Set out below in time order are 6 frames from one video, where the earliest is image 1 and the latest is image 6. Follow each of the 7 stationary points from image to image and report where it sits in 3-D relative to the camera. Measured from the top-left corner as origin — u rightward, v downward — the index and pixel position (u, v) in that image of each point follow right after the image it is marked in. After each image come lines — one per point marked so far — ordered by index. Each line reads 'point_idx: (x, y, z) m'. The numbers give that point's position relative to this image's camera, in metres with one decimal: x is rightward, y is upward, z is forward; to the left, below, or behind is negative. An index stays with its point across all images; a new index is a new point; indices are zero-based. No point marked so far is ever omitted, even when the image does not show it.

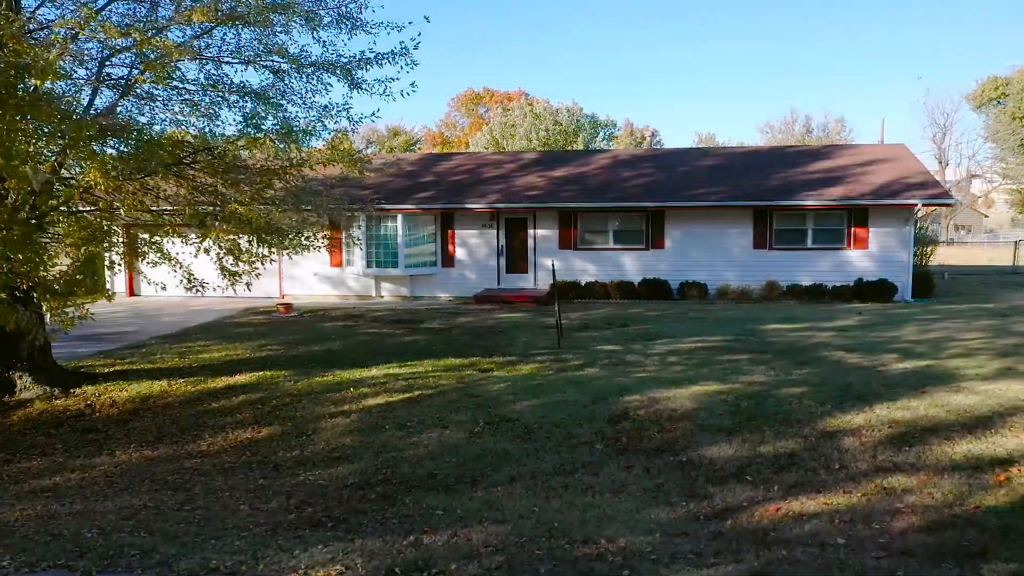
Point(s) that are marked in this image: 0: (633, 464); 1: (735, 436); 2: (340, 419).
0: (+0.9, -1.4, +6.2) m
1: (+1.8, -1.2, +6.7) m
2: (-1.6, -1.2, +7.4) m
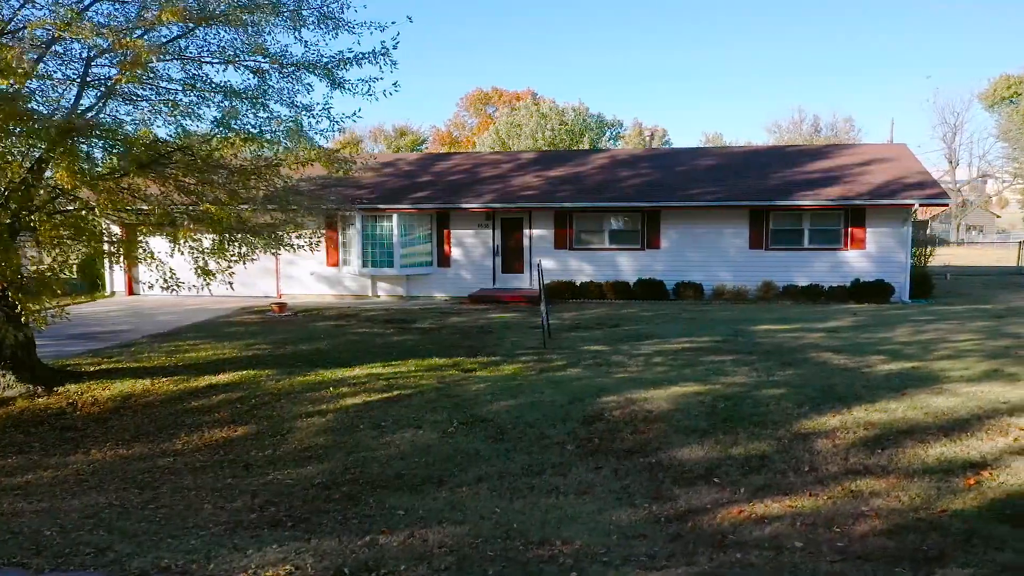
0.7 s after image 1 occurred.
0: (+0.7, -1.4, +6.2) m
1: (+1.6, -1.2, +6.7) m
2: (-1.8, -1.2, +7.4) m
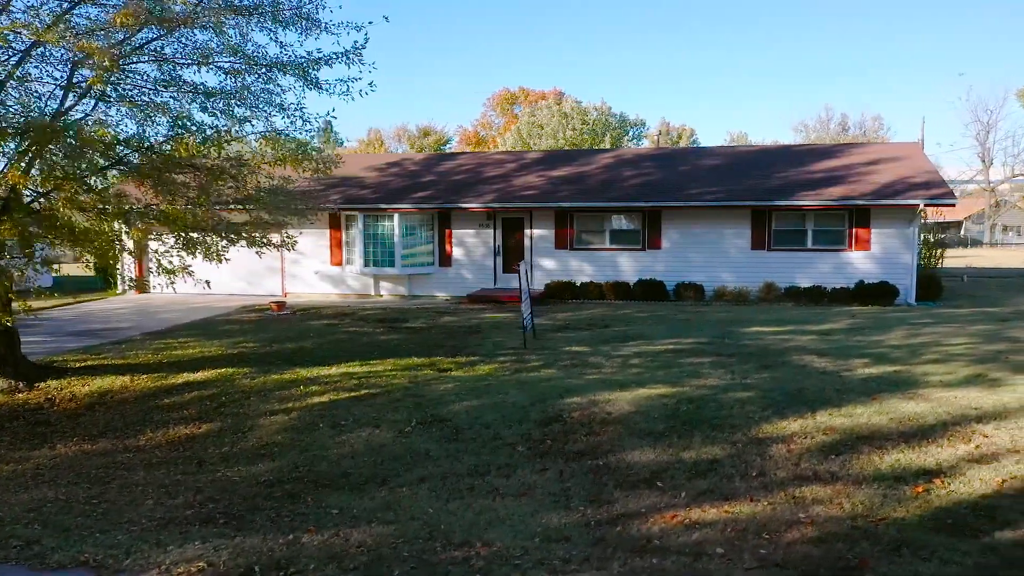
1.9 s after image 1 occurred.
0: (+0.3, -1.4, +6.1) m
1: (+1.2, -1.3, +6.6) m
2: (-2.2, -1.2, +7.5) m
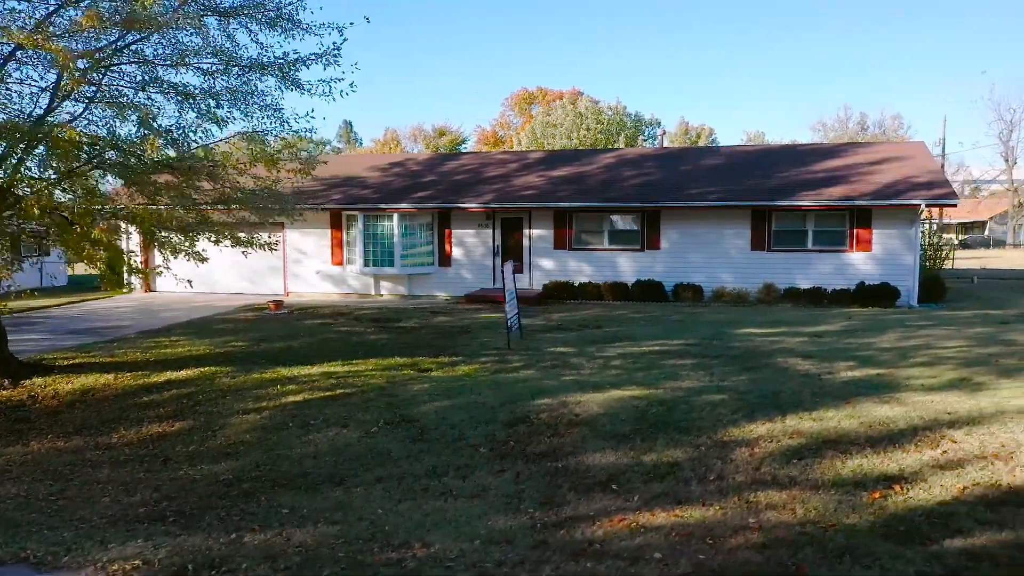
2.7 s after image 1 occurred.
0: (0.0, -1.4, +6.1) m
1: (+0.9, -1.3, +6.5) m
2: (-2.5, -1.2, +7.6) m
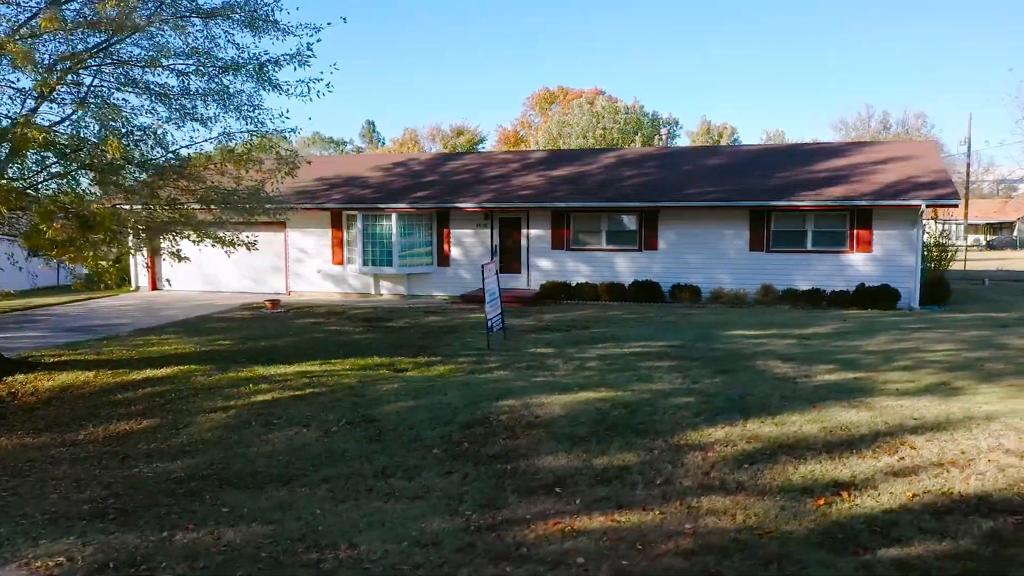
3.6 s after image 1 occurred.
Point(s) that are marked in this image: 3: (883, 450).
0: (-0.4, -1.4, +6.1) m
1: (+0.5, -1.3, +6.5) m
2: (-2.8, -1.2, +7.6) m
3: (+2.8, -1.2, +6.1) m
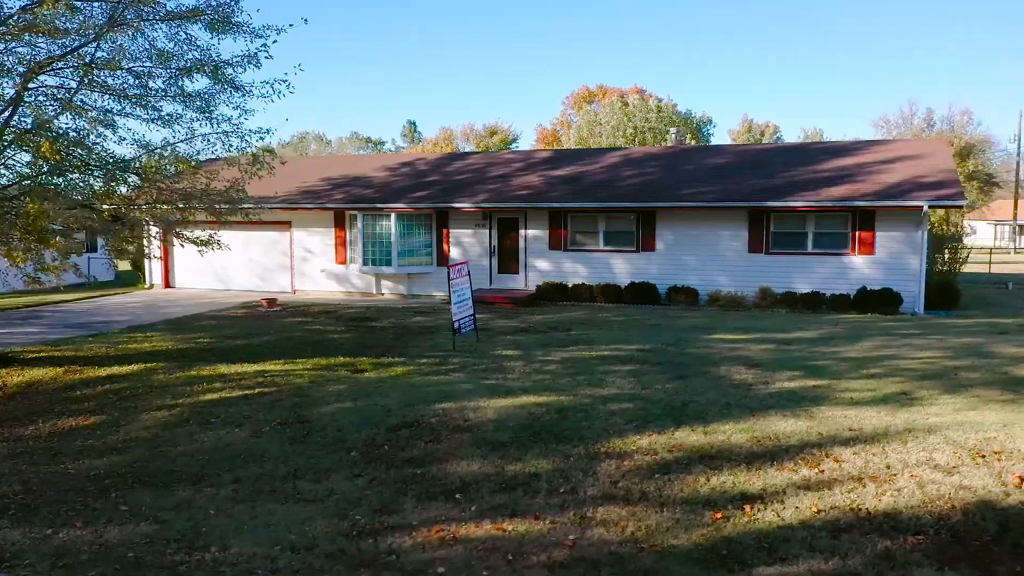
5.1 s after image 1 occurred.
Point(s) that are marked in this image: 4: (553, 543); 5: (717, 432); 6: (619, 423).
0: (-1.1, -1.4, +6.0) m
1: (-0.1, -1.3, +6.4) m
2: (-3.4, -1.2, +7.7) m
3: (+2.2, -1.3, +5.9) m
4: (+0.3, -1.5, +4.8) m
5: (+1.7, -1.2, +6.5) m
6: (+0.9, -1.2, +6.8) m
